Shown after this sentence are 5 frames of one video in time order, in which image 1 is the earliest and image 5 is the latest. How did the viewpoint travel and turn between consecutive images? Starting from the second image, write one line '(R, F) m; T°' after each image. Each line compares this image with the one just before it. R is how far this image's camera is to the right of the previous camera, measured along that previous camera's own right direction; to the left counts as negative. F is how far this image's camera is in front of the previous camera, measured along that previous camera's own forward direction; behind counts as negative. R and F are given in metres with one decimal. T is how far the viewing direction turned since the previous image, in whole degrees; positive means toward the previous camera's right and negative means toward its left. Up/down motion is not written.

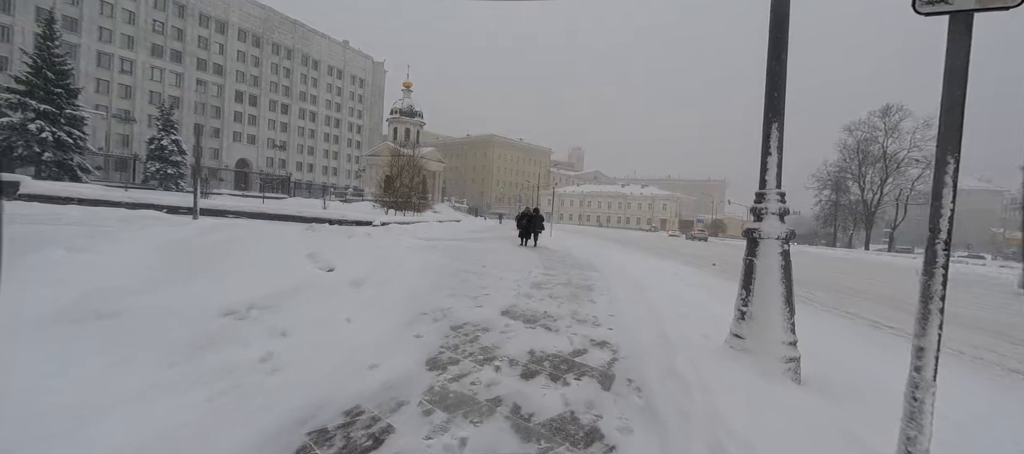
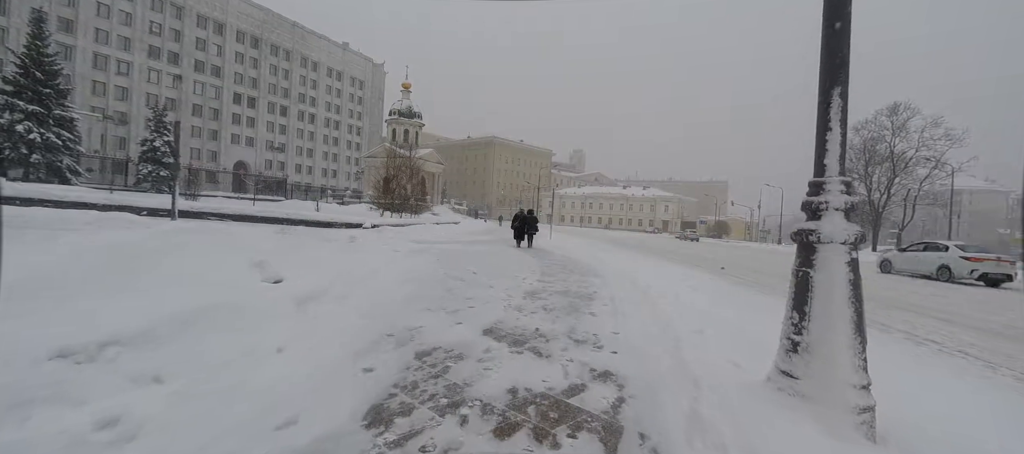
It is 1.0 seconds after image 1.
(+0.2, +0.9) m; 0°
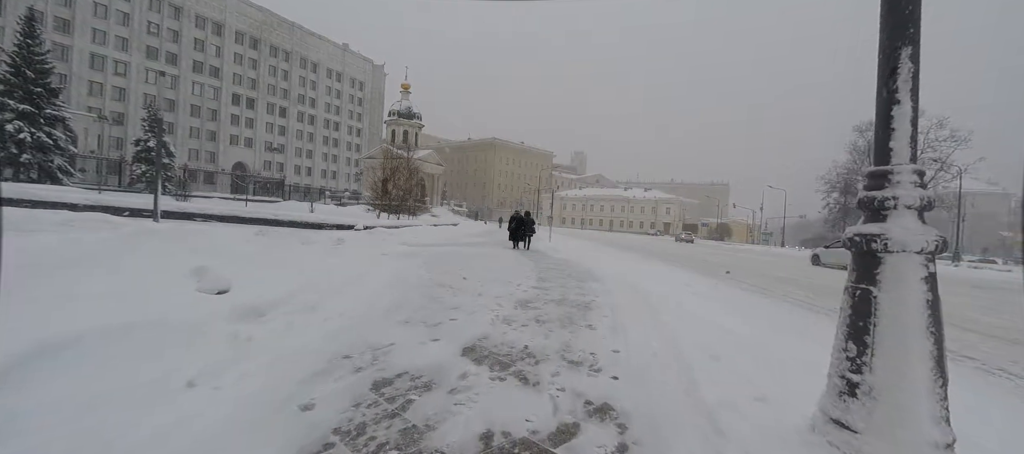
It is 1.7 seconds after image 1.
(+0.2, +0.6) m; 0°
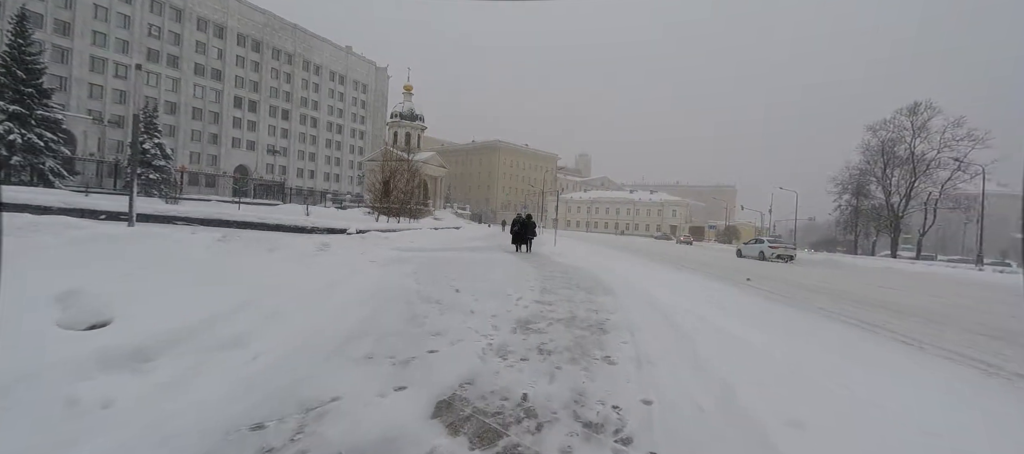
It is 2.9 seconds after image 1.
(+0.1, +1.1) m; -1°
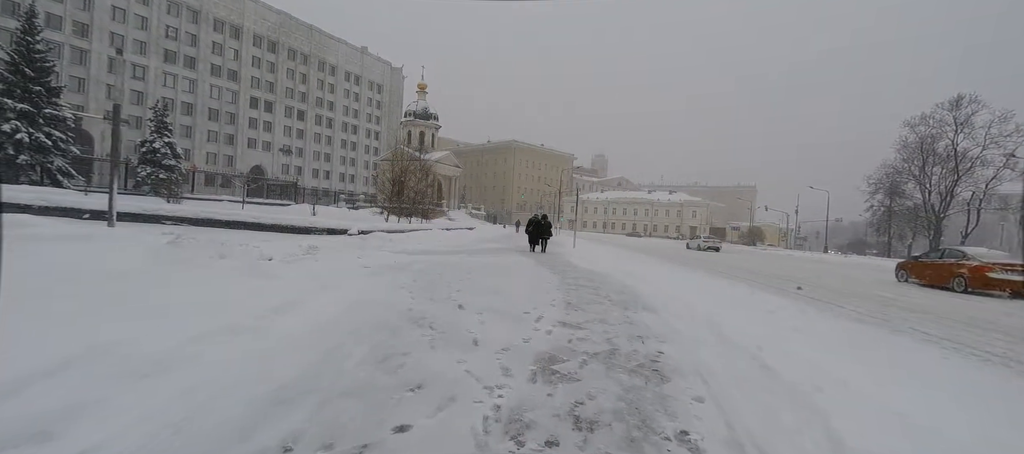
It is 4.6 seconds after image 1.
(0.0, +1.5) m; -2°
